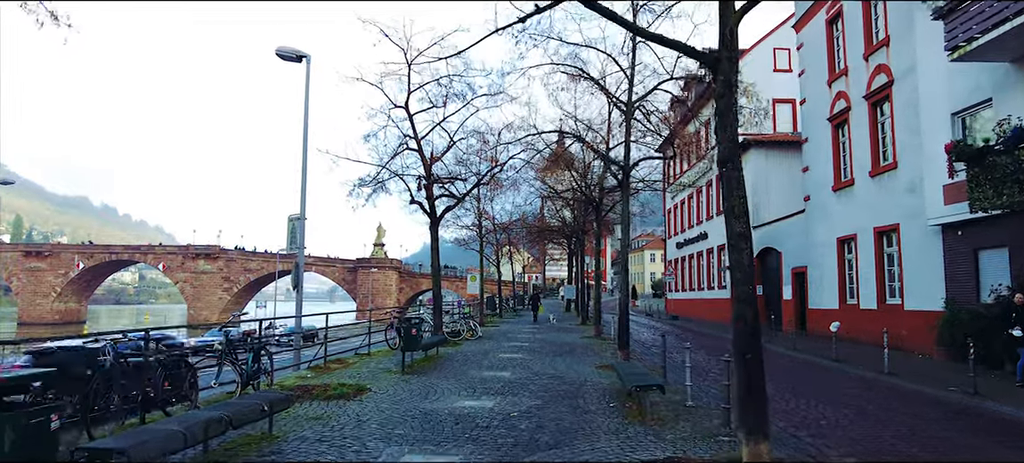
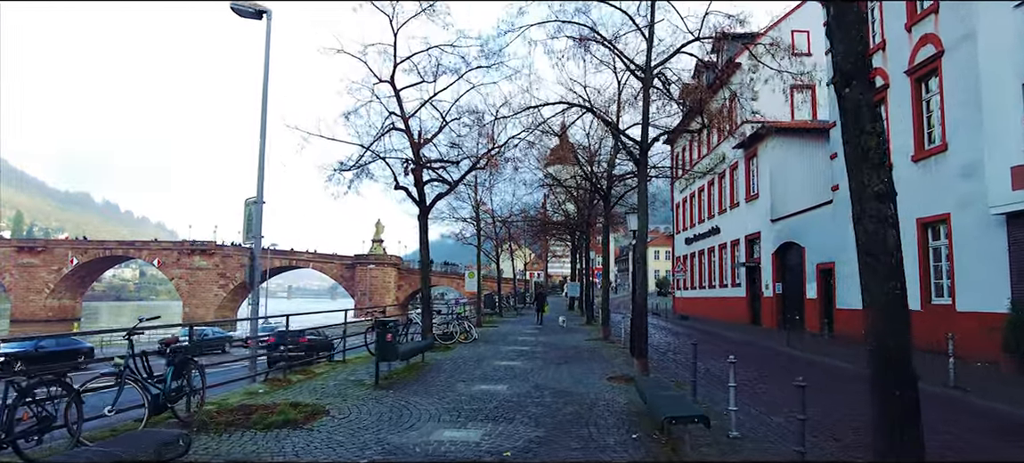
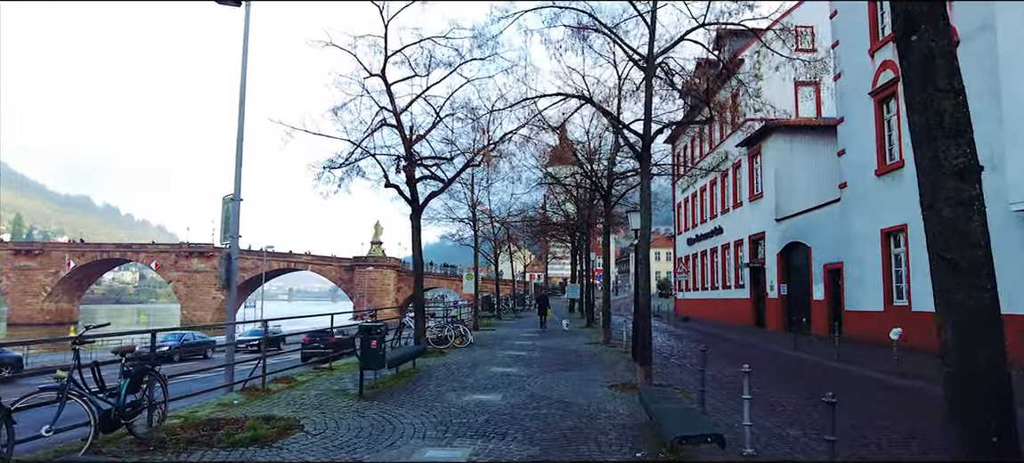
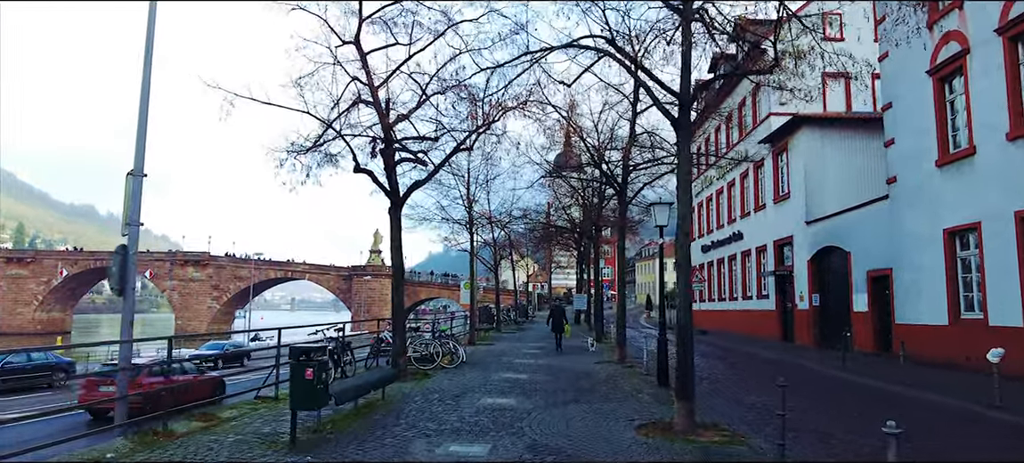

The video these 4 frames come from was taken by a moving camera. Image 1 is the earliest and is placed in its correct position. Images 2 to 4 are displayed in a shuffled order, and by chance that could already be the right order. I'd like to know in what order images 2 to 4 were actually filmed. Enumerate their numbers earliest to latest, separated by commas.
2, 3, 4
